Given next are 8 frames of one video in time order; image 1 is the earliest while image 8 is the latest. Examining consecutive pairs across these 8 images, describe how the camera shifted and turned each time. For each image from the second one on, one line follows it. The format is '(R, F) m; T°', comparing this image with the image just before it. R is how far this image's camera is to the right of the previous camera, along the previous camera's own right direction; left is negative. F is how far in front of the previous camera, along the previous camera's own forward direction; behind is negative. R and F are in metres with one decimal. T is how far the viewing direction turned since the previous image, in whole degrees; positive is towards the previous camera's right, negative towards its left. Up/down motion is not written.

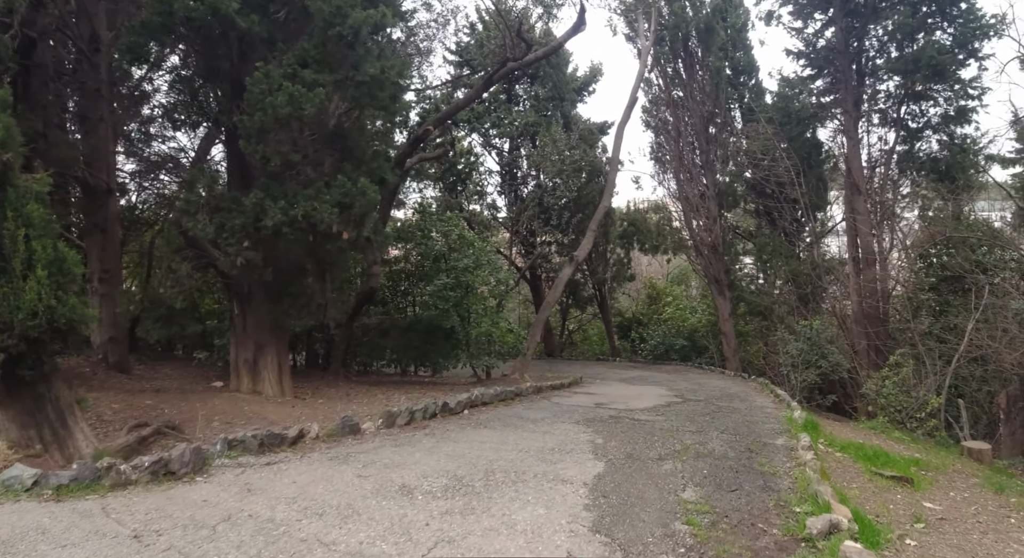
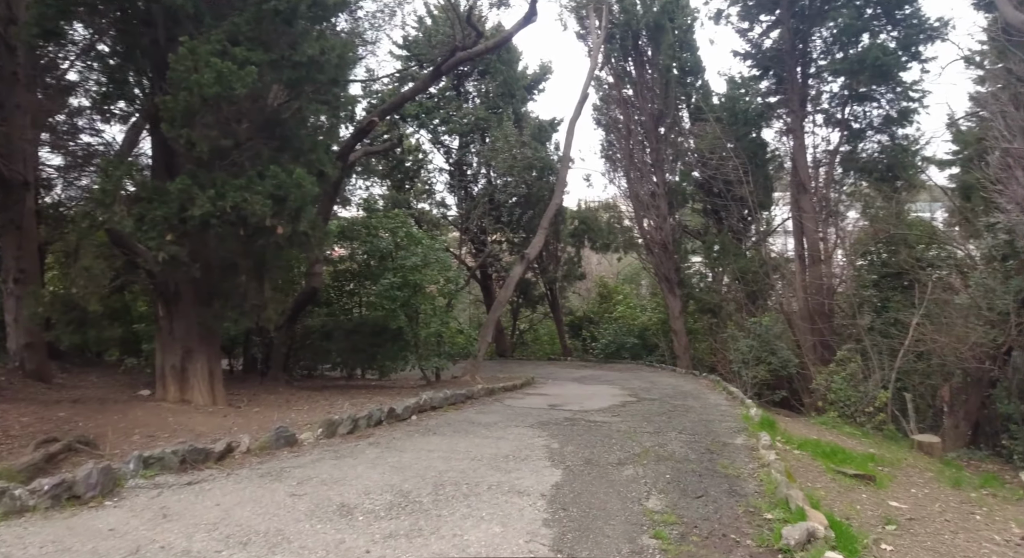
(0.0, +0.4) m; +5°
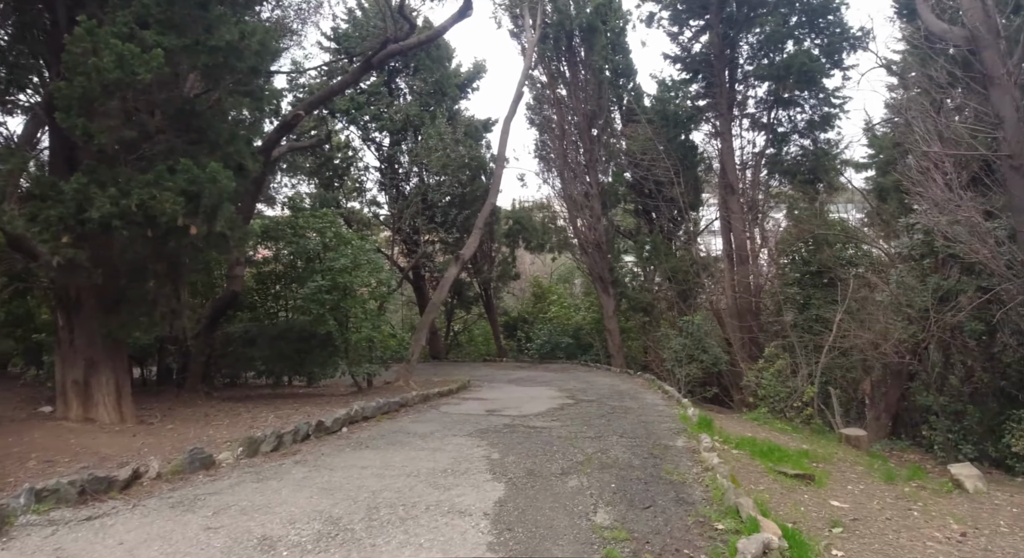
(0.0, +0.3) m; +6°
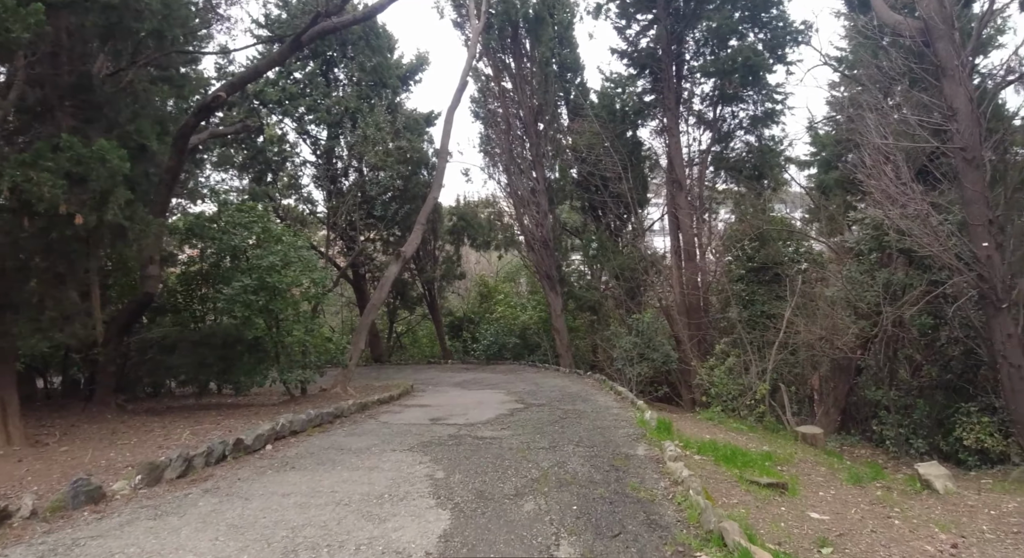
(0.0, +0.6) m; +5°
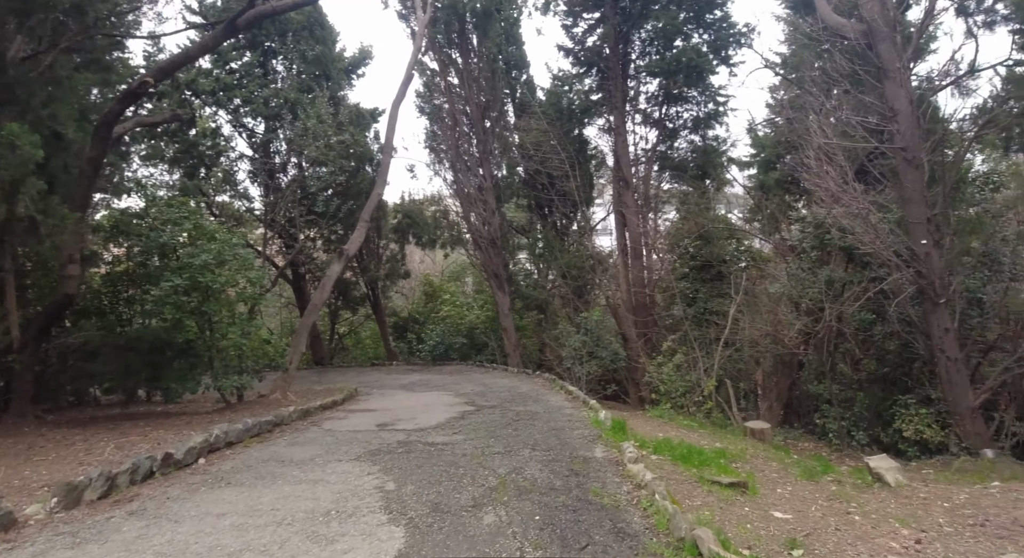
(-0.1, +0.2) m; +5°
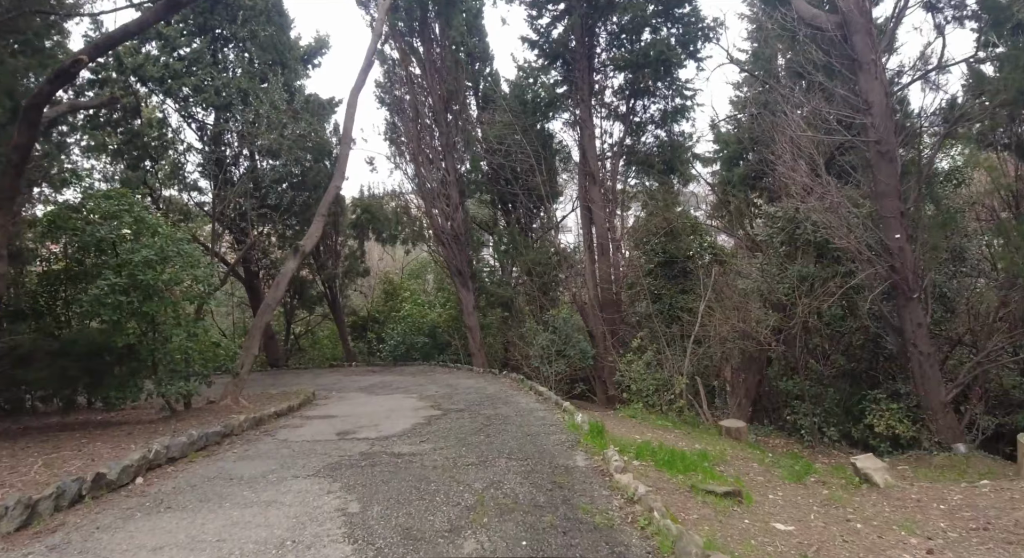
(-0.1, +0.4) m; +4°
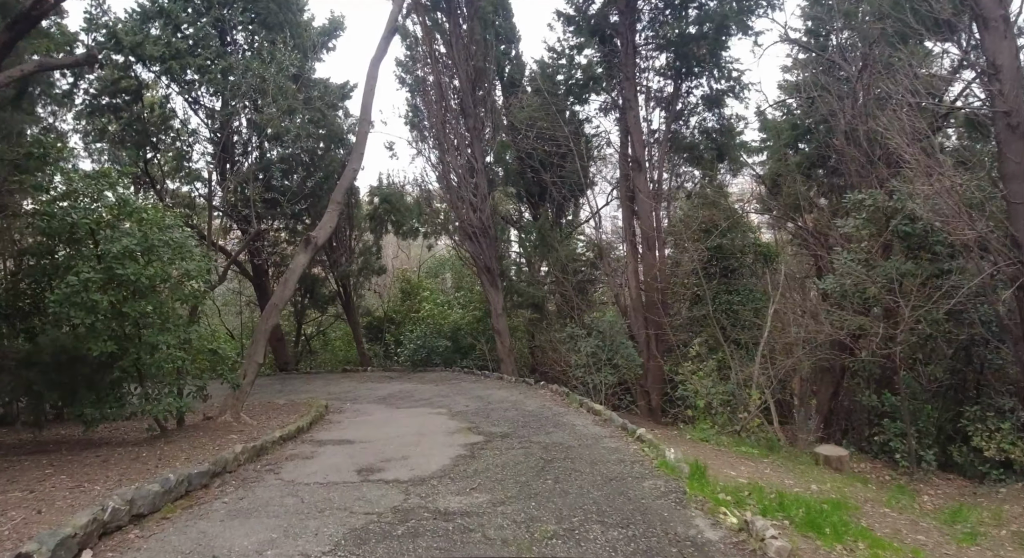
(-0.5, +1.4) m; -1°
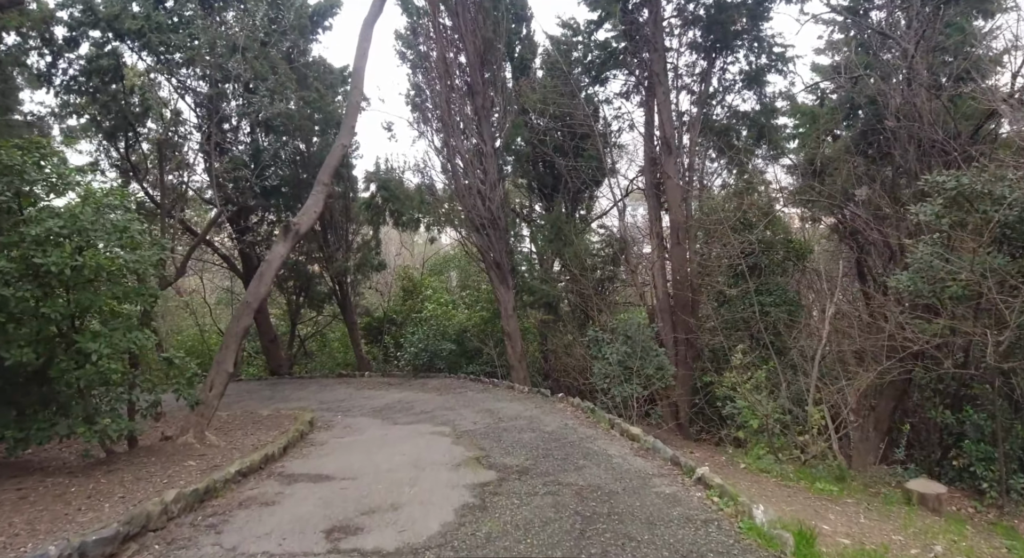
(-0.1, +1.4) m; 0°
